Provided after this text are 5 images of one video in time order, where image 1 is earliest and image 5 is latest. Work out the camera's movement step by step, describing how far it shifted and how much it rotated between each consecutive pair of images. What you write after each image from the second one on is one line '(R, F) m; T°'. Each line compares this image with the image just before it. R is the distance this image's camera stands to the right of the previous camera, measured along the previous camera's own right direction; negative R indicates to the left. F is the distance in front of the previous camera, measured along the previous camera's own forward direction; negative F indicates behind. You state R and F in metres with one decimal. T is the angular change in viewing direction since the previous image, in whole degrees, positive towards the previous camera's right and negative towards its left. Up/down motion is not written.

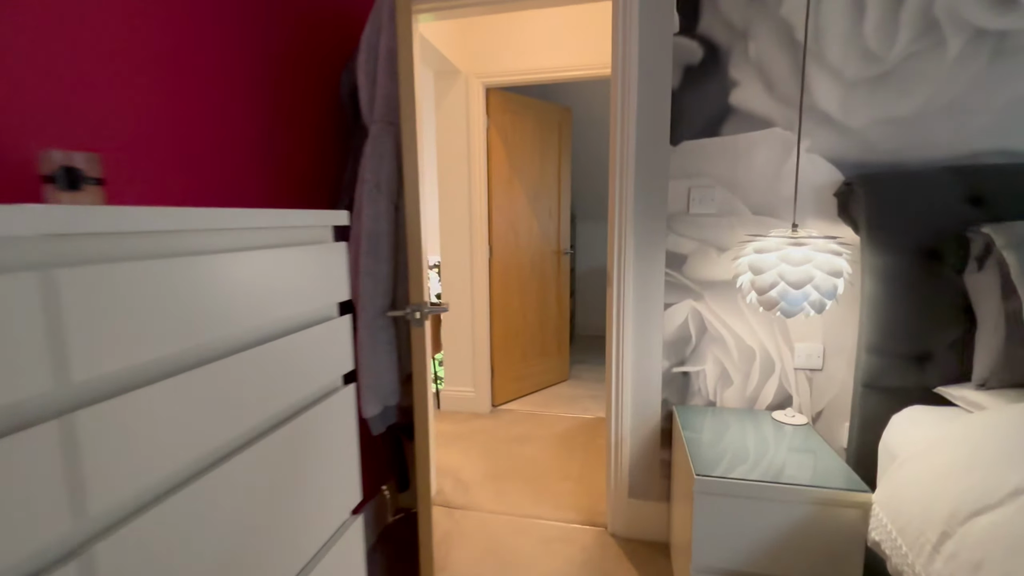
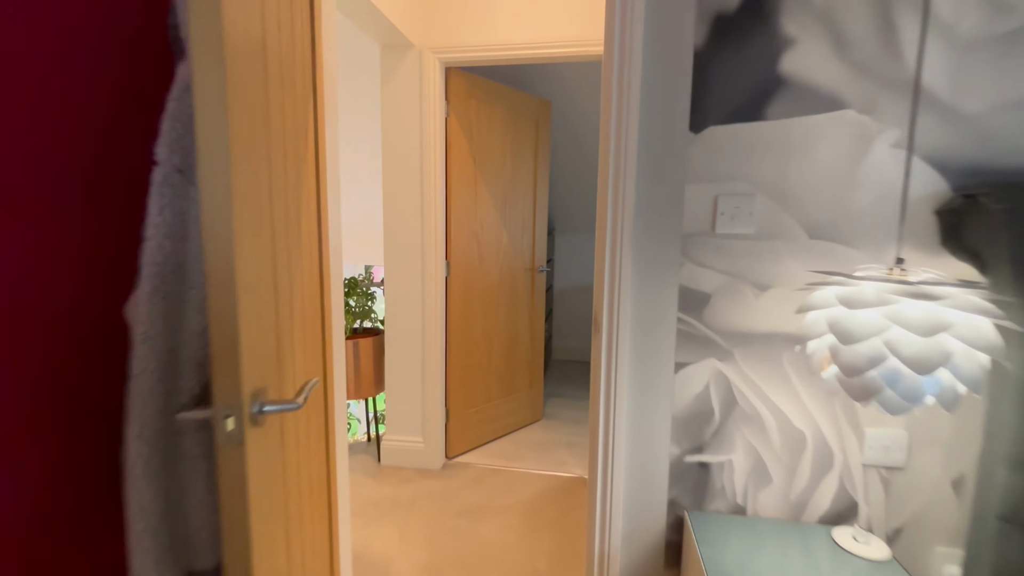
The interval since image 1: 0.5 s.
(+0.1, +0.6) m; +3°
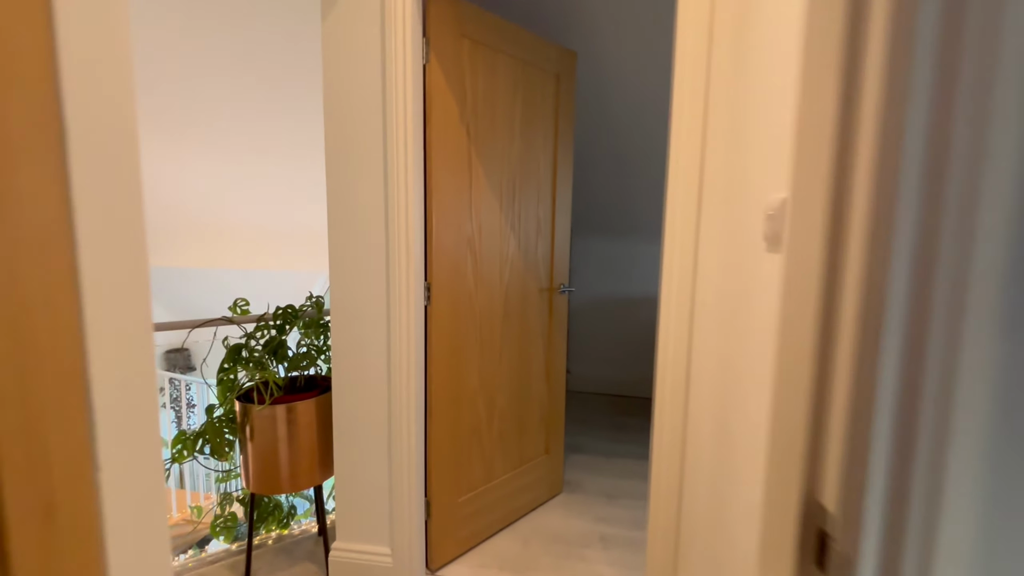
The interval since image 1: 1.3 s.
(0.0, +0.9) m; 0°
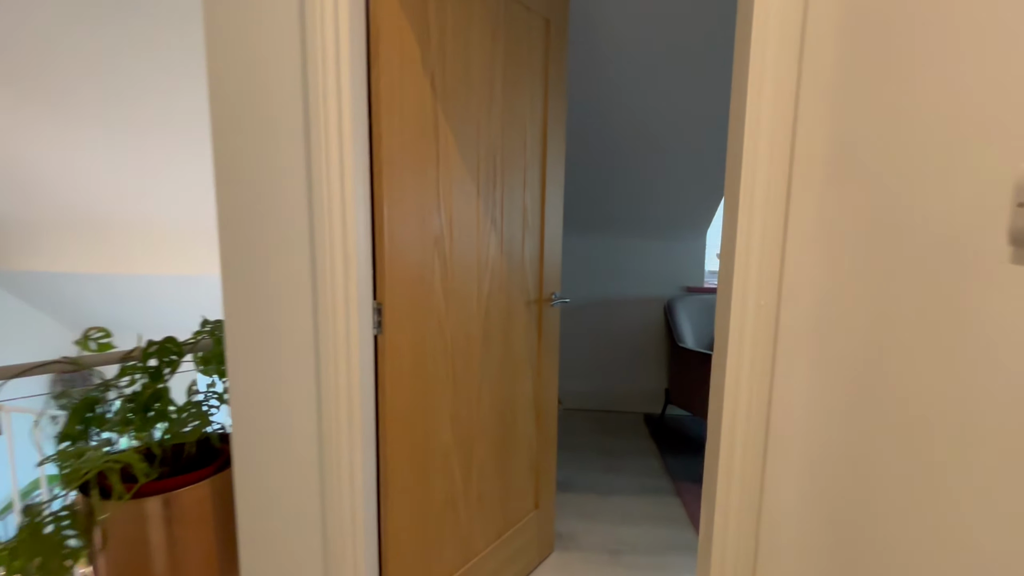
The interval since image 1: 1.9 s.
(-0.1, +0.5) m; +6°
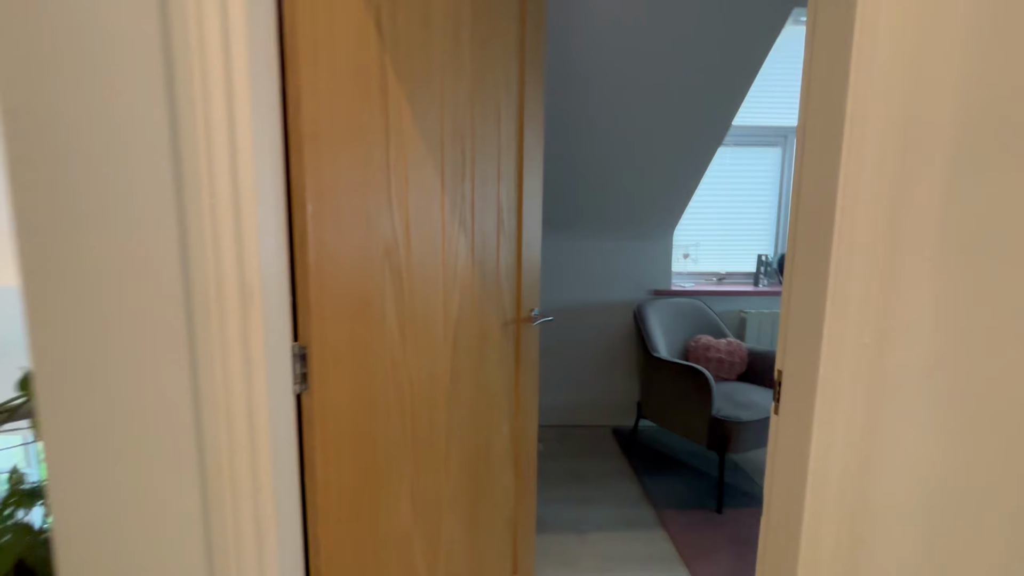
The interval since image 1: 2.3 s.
(-0.1, +0.3) m; +7°
